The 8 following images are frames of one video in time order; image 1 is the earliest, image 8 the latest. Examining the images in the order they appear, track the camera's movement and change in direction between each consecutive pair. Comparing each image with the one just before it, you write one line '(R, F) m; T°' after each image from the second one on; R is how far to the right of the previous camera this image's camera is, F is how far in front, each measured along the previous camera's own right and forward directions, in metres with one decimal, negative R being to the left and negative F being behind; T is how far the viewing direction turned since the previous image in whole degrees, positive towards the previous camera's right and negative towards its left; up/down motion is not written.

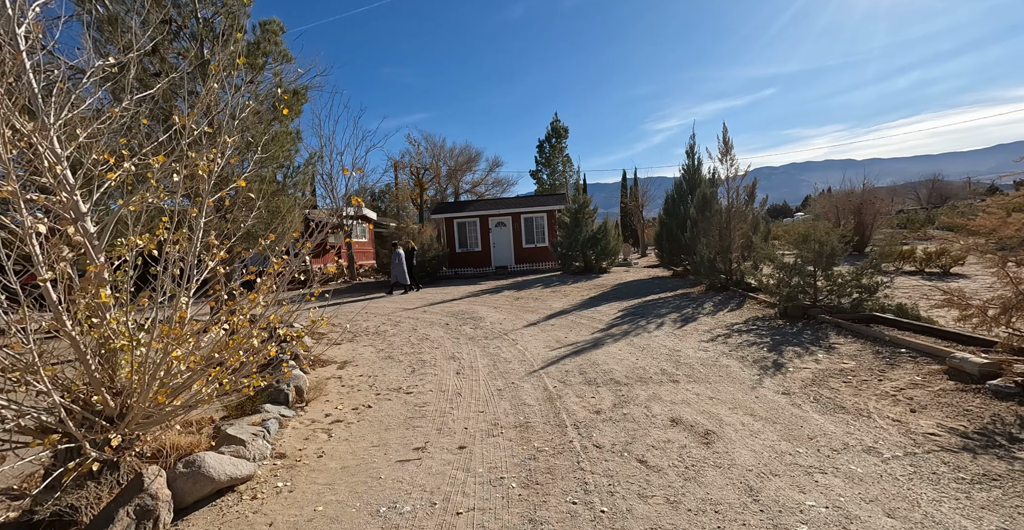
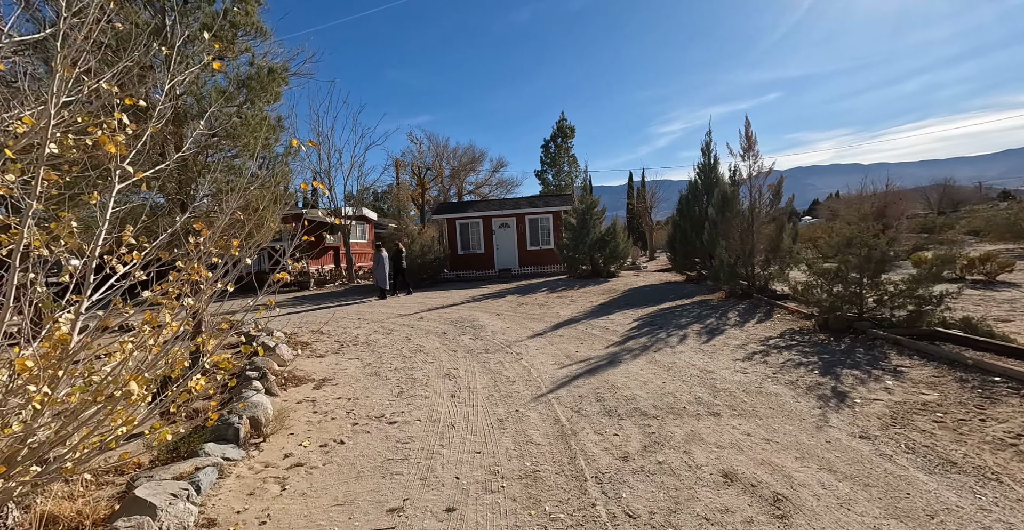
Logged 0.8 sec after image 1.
(0.0, +0.8) m; 0°
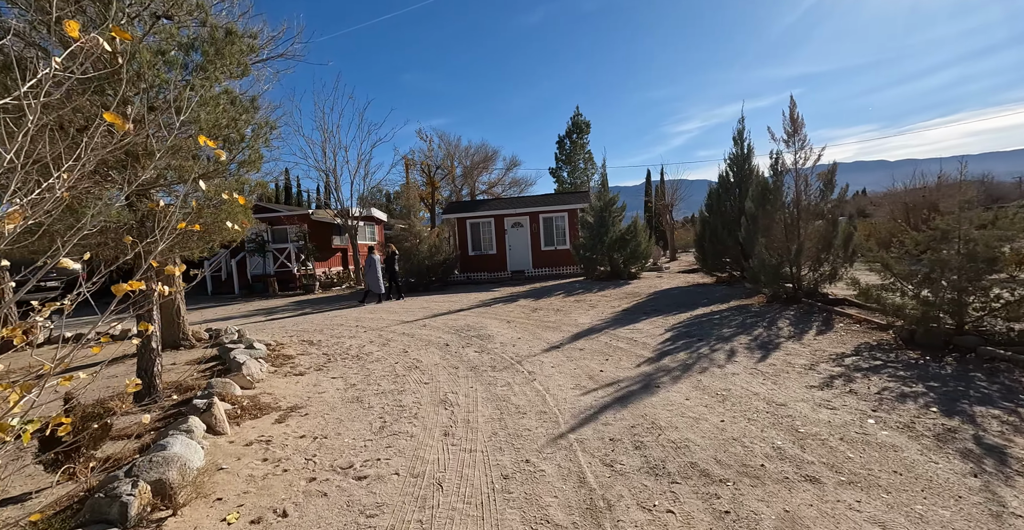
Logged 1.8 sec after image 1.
(0.0, +1.1) m; -2°
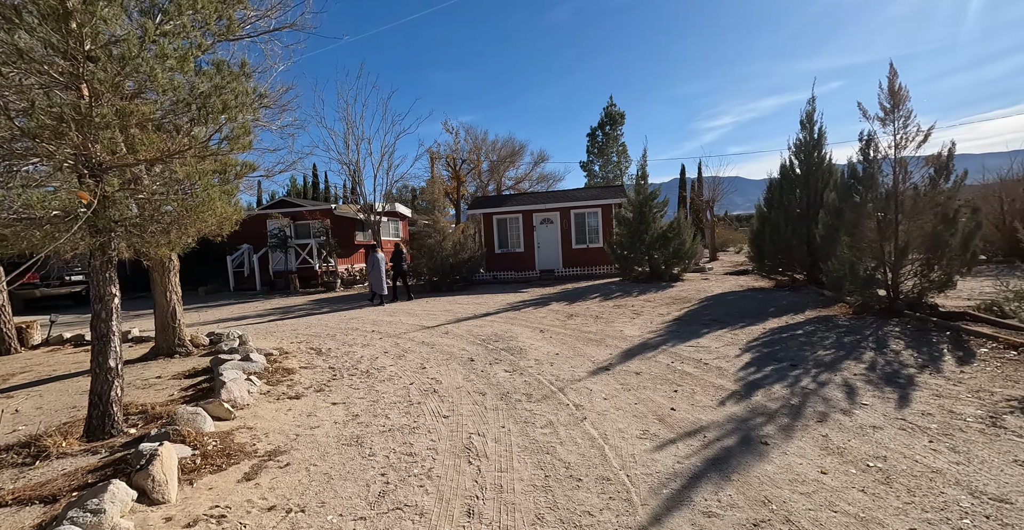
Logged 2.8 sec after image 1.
(-0.2, +1.3) m; -3°
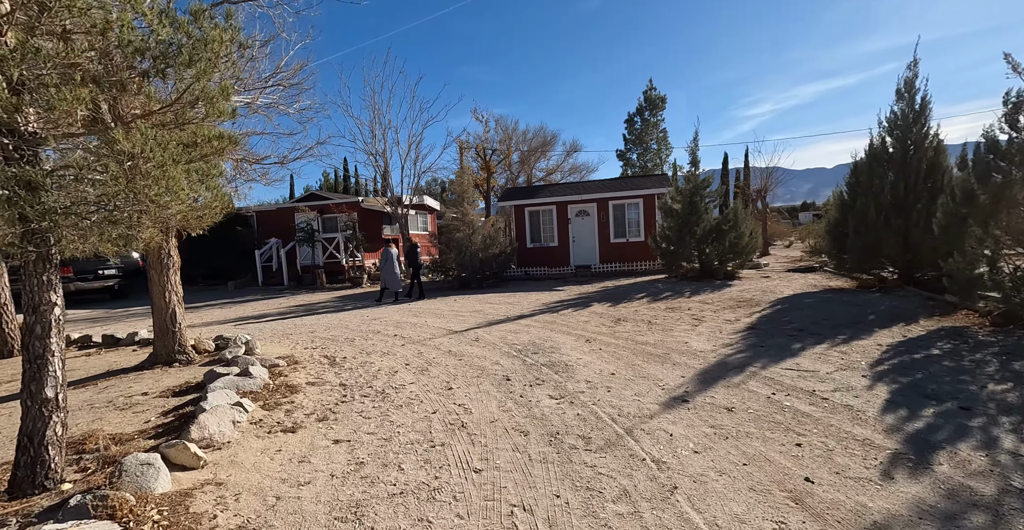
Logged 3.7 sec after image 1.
(-0.2, +1.3) m; -4°
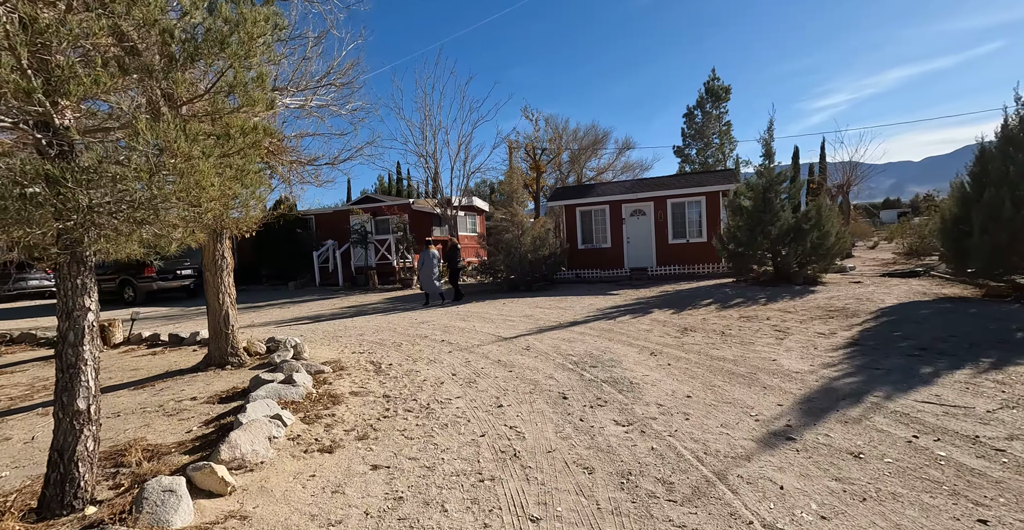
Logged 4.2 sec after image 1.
(-0.1, +0.6) m; -6°
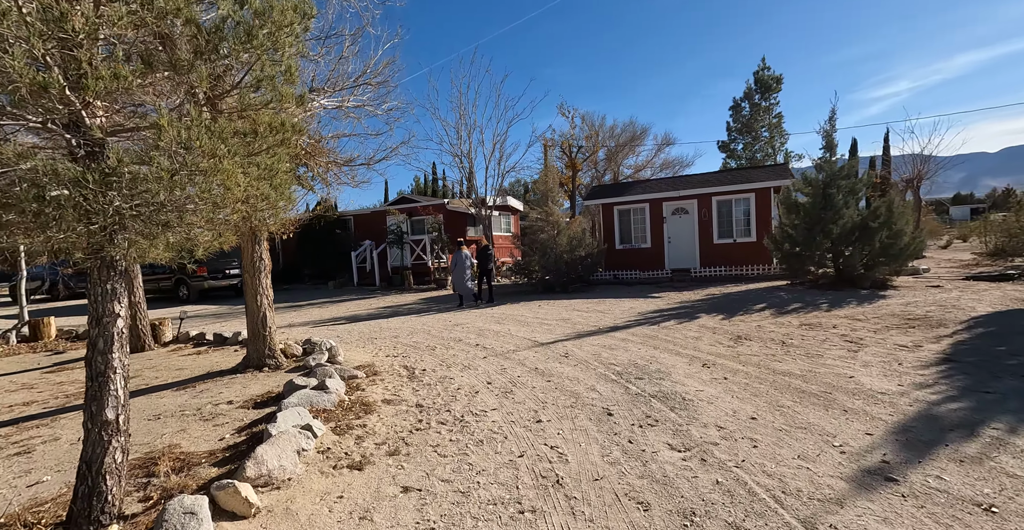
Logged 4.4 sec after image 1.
(-0.1, +0.4) m; -4°
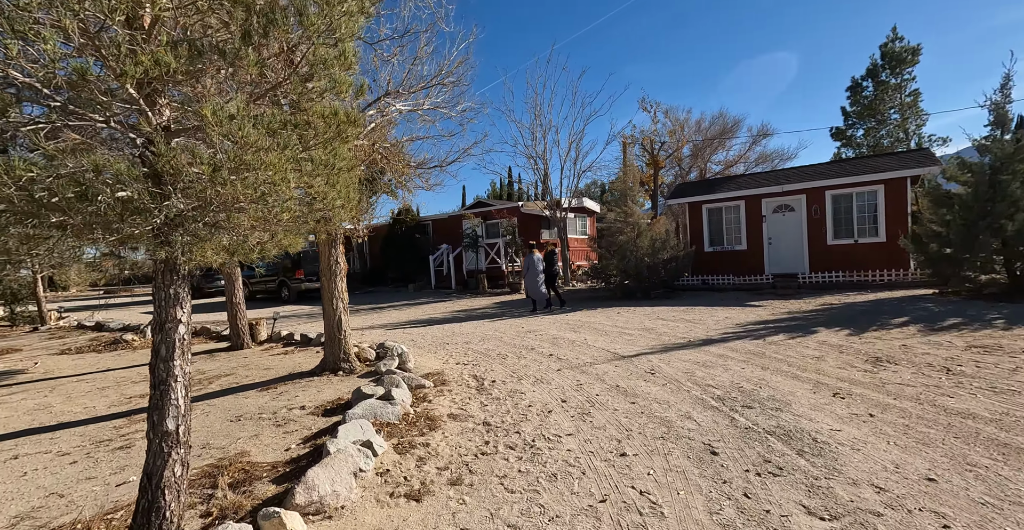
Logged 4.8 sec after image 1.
(0.0, +0.8) m; -9°
